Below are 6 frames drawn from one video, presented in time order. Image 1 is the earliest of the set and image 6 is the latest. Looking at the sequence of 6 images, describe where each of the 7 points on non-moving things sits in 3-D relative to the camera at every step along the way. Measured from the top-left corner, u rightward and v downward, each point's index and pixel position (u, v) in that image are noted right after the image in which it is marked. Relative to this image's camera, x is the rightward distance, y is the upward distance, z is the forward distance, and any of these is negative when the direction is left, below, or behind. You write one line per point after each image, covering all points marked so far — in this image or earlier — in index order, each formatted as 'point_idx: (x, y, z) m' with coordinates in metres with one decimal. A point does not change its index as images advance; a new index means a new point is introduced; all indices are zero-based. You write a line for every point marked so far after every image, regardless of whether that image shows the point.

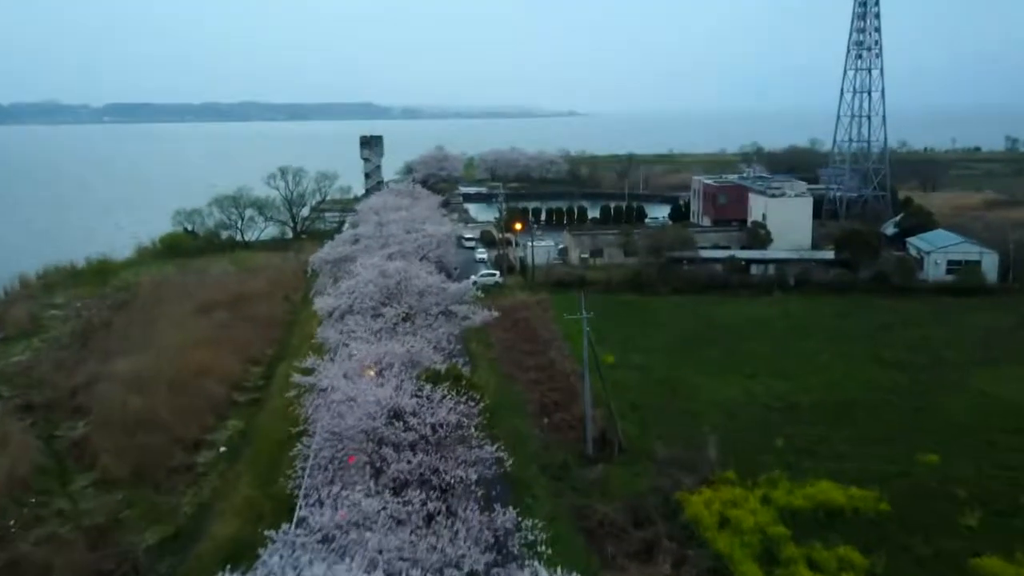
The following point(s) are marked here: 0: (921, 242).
0: (+4.6, +0.5, +12.0) m
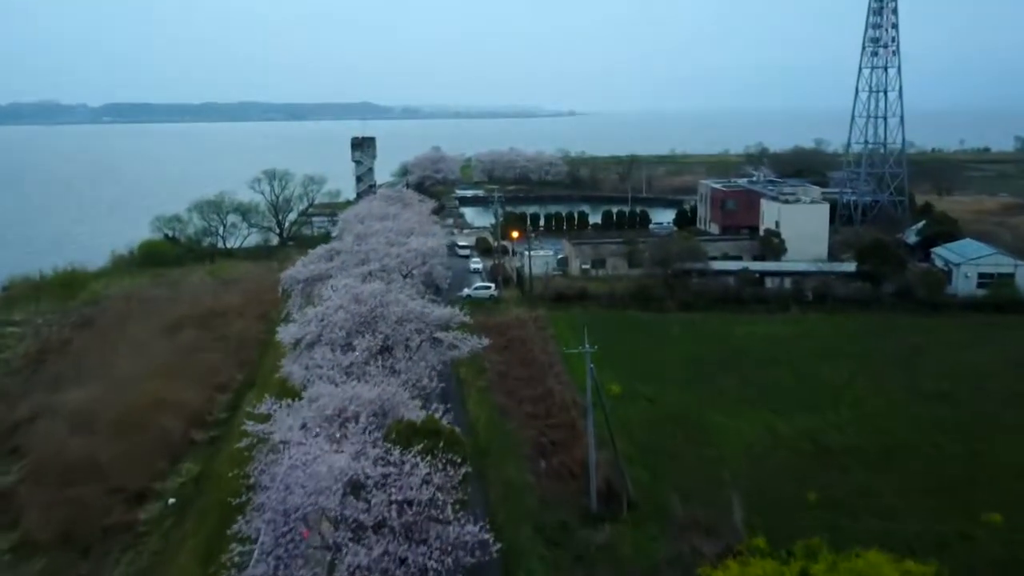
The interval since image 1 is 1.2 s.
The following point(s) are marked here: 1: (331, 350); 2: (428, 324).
0: (+4.6, +0.4, +11.1) m
1: (-0.9, -0.3, +5.6) m
2: (-0.5, -0.2, +6.2) m
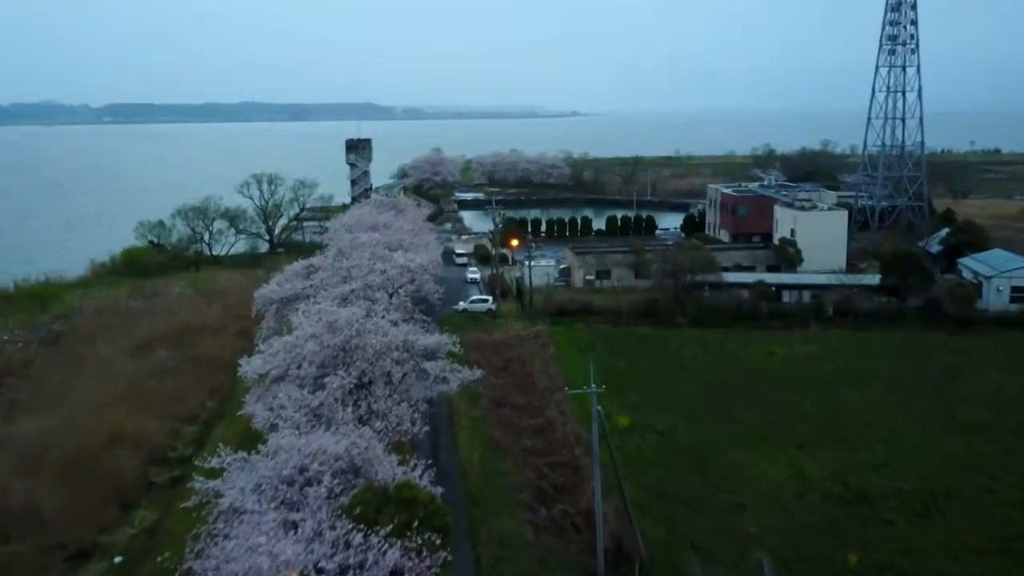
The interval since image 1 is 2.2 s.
0: (+4.5, +0.2, +10.4) m
1: (-1.0, -0.5, +4.9) m
2: (-0.5, -0.3, +5.5) m
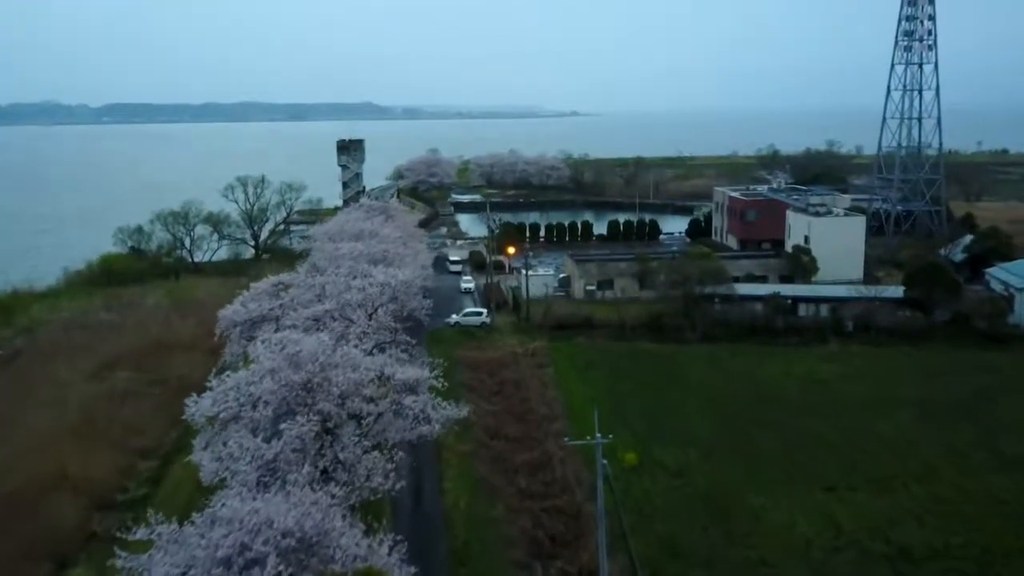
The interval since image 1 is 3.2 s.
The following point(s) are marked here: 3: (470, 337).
0: (+4.5, +0.1, +9.7) m
1: (-1.0, -0.6, +4.1) m
2: (-0.6, -0.5, +4.8) m
3: (-0.4, -0.4, +9.3) m
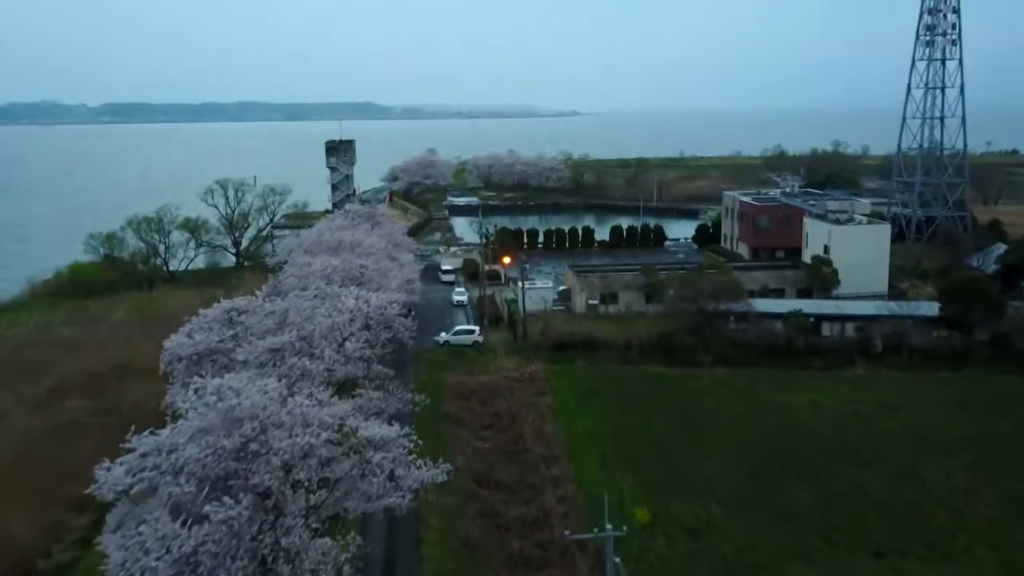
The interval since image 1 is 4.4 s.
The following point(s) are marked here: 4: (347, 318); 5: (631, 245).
0: (+4.5, 0.0, +8.8) m
1: (-1.0, -0.7, +3.3) m
2: (-0.6, -0.6, +3.9) m
3: (-0.4, -0.6, +8.4) m
4: (-0.8, -0.1, +5.5) m
5: (+1.6, +0.6, +14.3) m
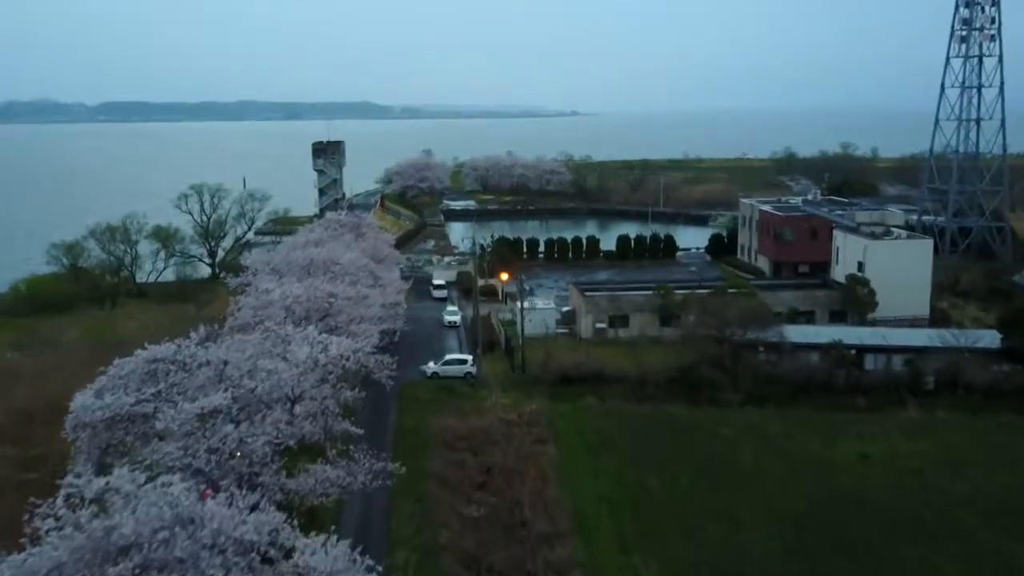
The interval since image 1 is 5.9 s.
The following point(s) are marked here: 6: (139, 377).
0: (+4.5, -0.2, +7.8) m
1: (-1.1, -0.9, +2.2) m
2: (-0.6, -0.8, +2.8) m
3: (-0.4, -0.7, +7.3) m
4: (-0.9, -0.3, +4.4) m
5: (+1.6, +0.4, +13.2) m
6: (-1.5, -0.3, +4.3) m
